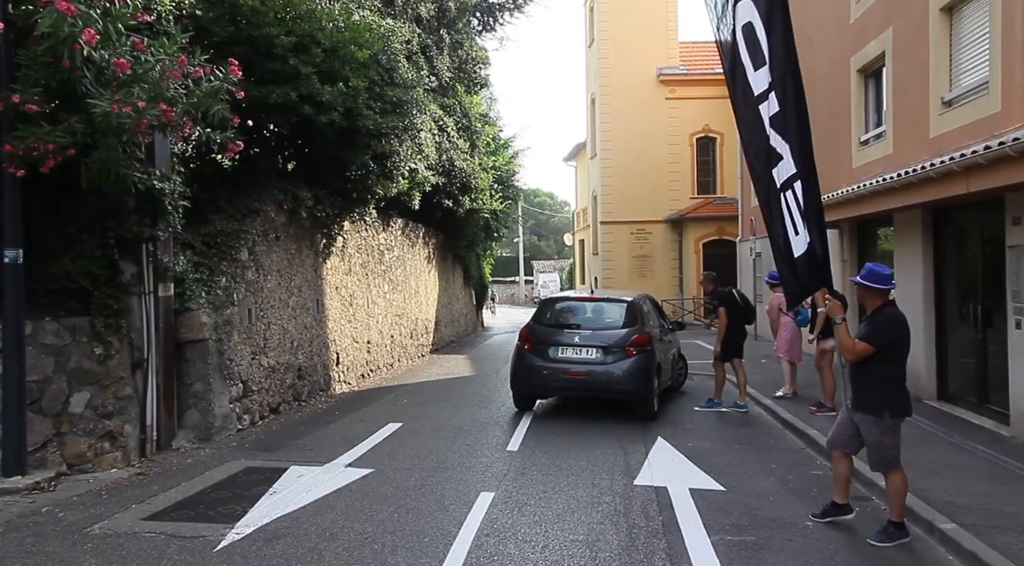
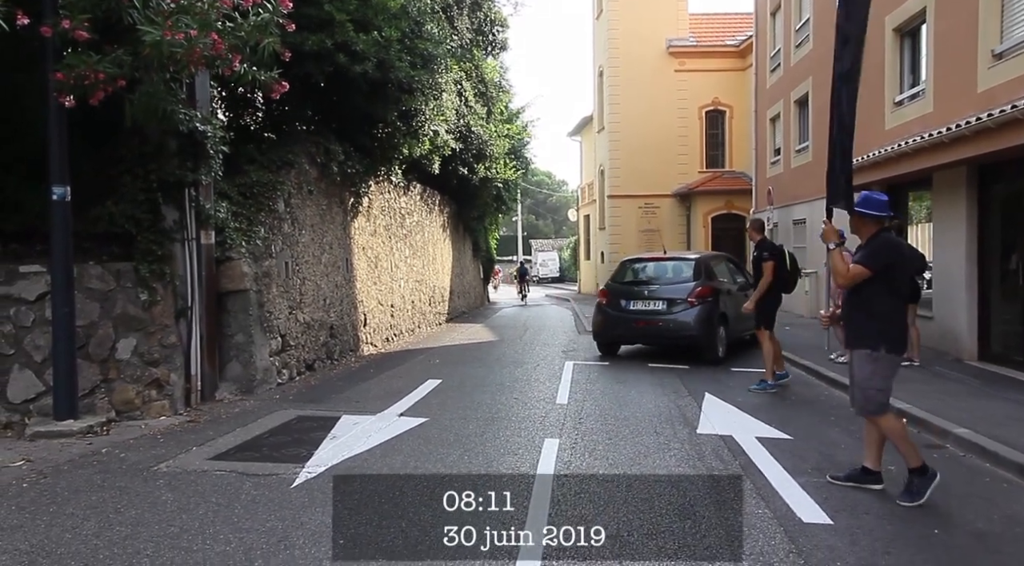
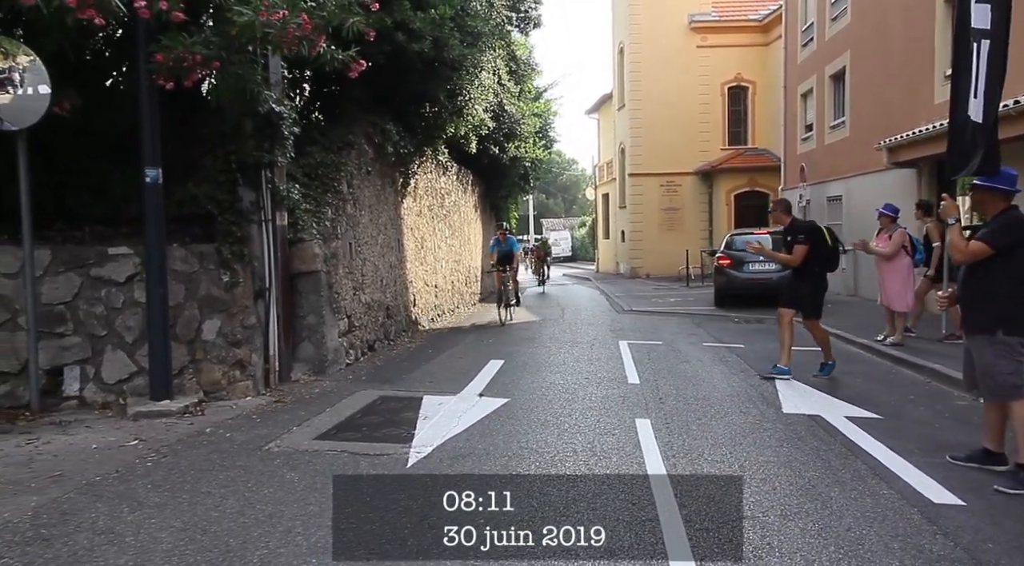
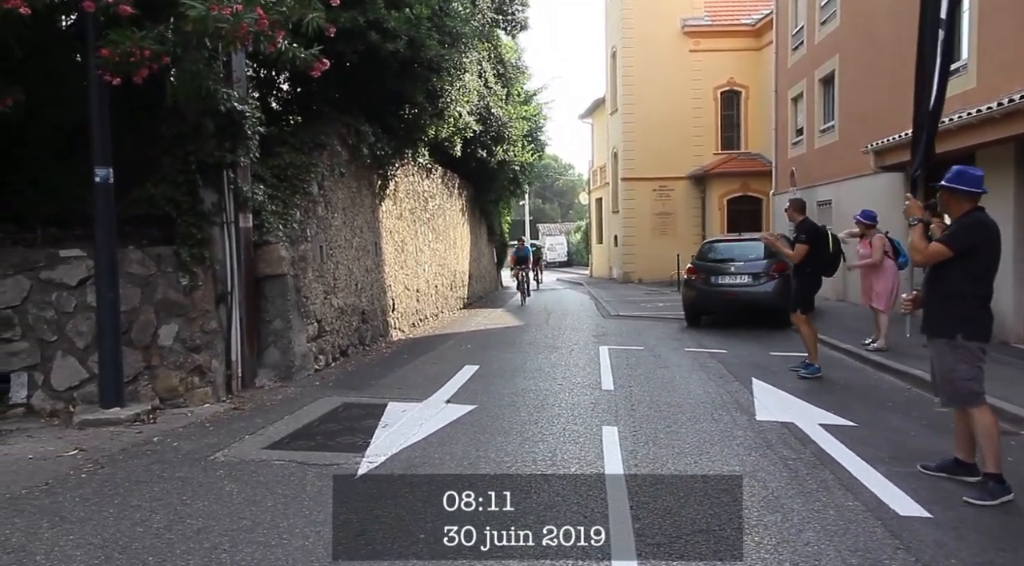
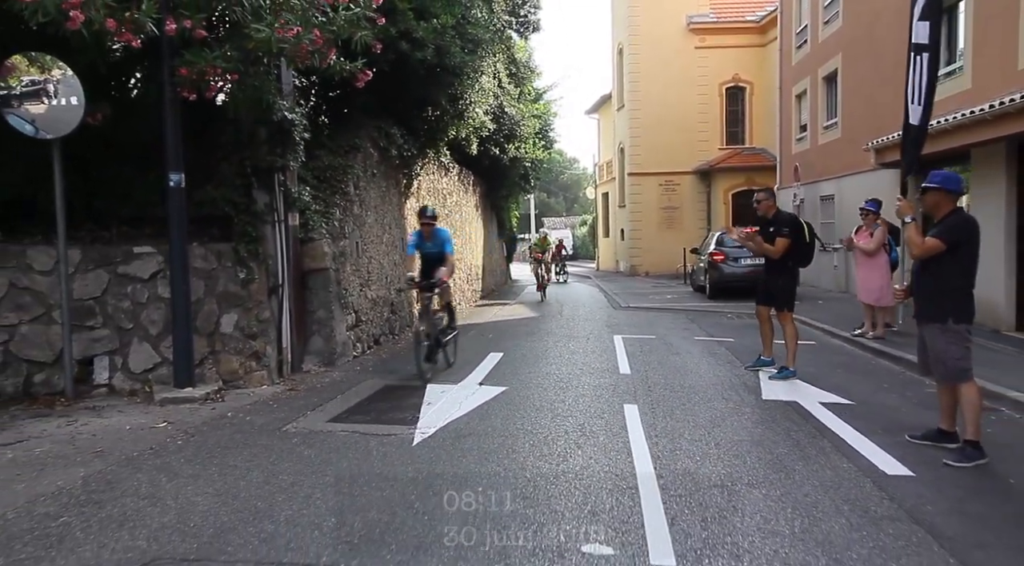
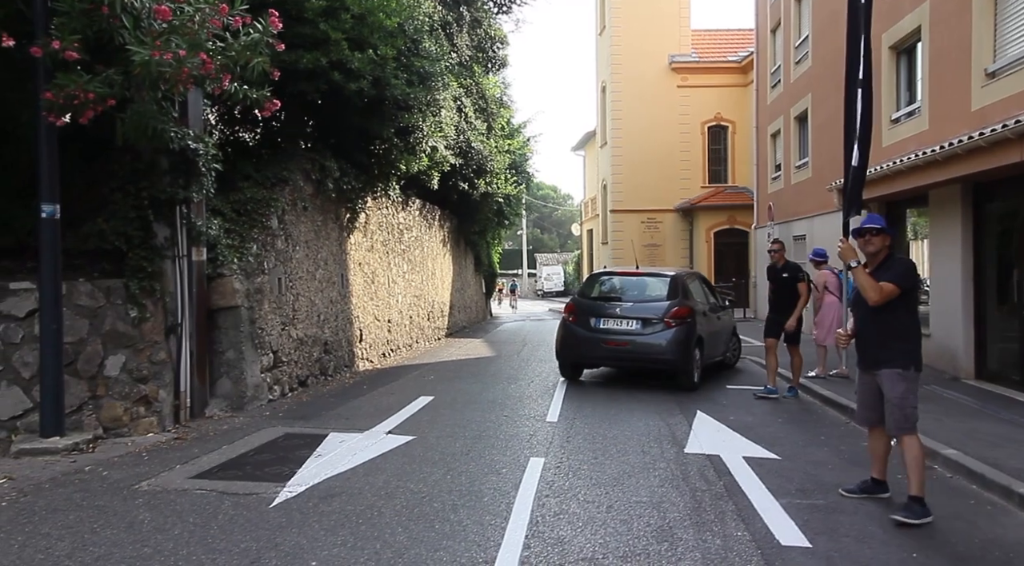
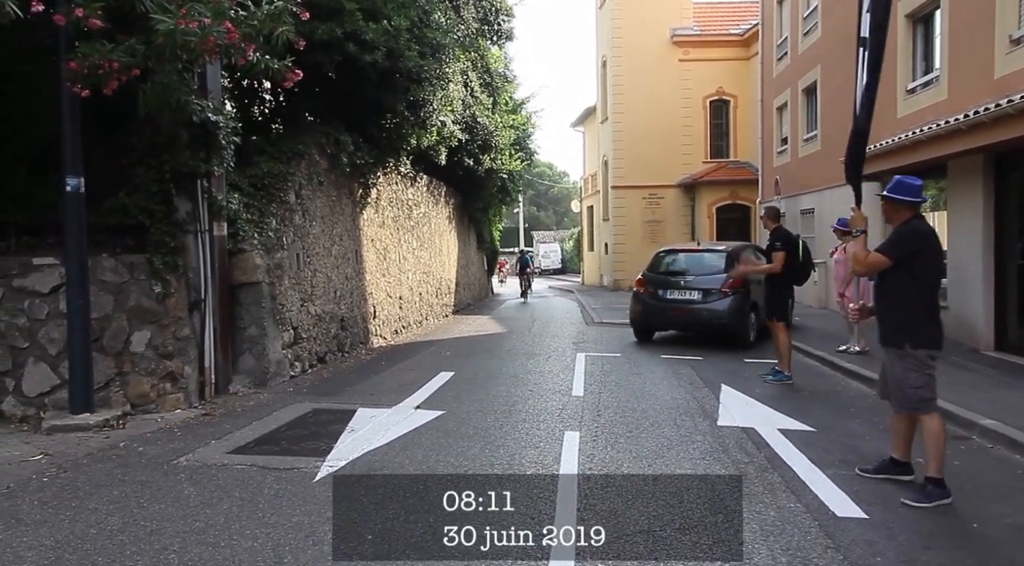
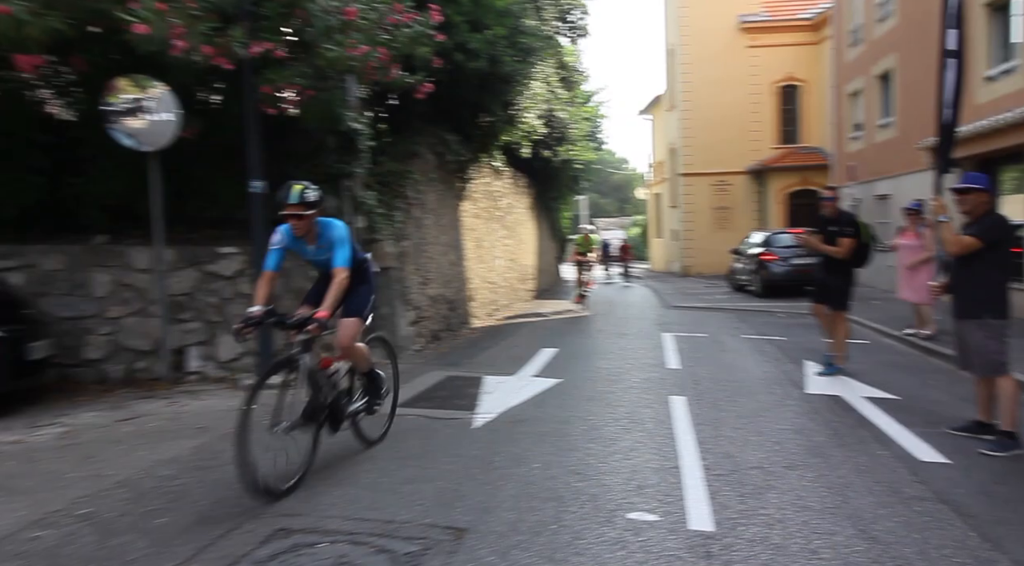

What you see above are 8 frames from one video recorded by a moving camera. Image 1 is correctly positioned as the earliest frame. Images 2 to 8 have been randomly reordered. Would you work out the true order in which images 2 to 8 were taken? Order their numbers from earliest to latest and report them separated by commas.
6, 2, 7, 4, 3, 5, 8
